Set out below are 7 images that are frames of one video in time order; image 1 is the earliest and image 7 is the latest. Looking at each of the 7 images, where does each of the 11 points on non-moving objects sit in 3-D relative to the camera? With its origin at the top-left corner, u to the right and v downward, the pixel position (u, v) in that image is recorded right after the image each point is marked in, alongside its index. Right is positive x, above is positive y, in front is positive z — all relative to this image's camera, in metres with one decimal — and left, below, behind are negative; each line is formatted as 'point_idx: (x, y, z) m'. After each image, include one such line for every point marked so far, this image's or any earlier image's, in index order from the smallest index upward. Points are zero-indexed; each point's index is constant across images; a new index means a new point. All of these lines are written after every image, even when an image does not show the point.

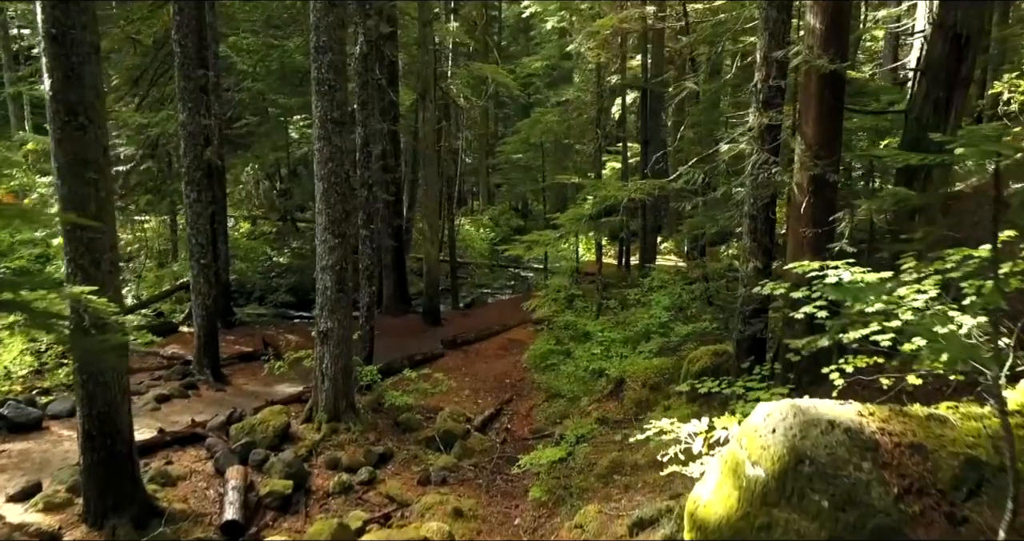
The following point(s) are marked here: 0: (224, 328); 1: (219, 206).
0: (-13.2, -2.7, +15.5) m
1: (-13.3, +2.9, +15.4) m
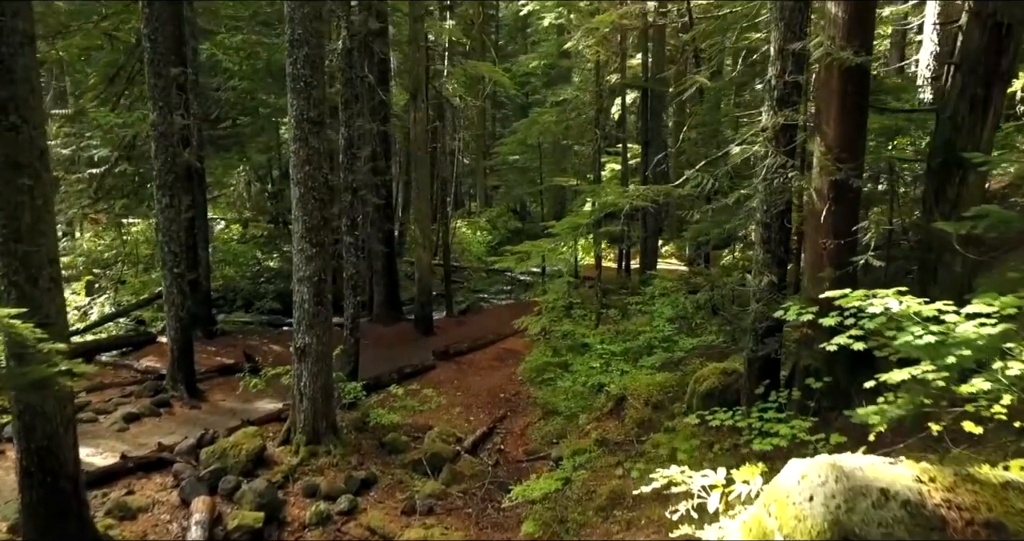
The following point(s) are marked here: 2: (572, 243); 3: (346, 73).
0: (-13.5, -3.0, +14.8) m
1: (-13.5, +2.5, +14.6) m
2: (+2.1, +0.9, +12.0) m
3: (-5.6, +6.6, +11.4) m
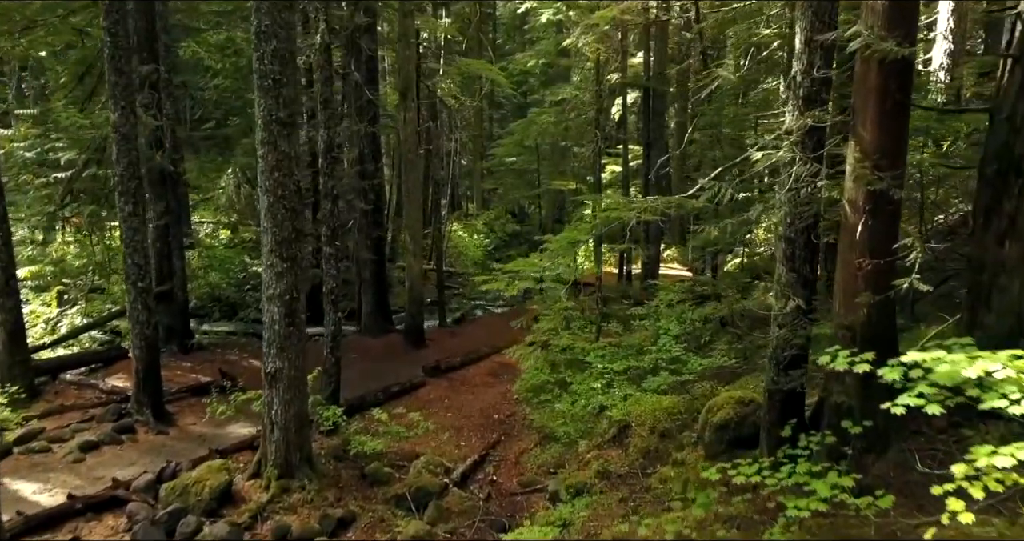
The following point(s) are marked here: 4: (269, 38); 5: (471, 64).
0: (-13.7, -3.5, +13.9) m
1: (-13.7, +2.1, +13.7) m
2: (+1.9, +0.5, +11.1) m
3: (-5.8, +6.2, +10.5) m
4: (-5.5, +5.2, +7.7) m
5: (-2.0, +10.1, +16.7) m
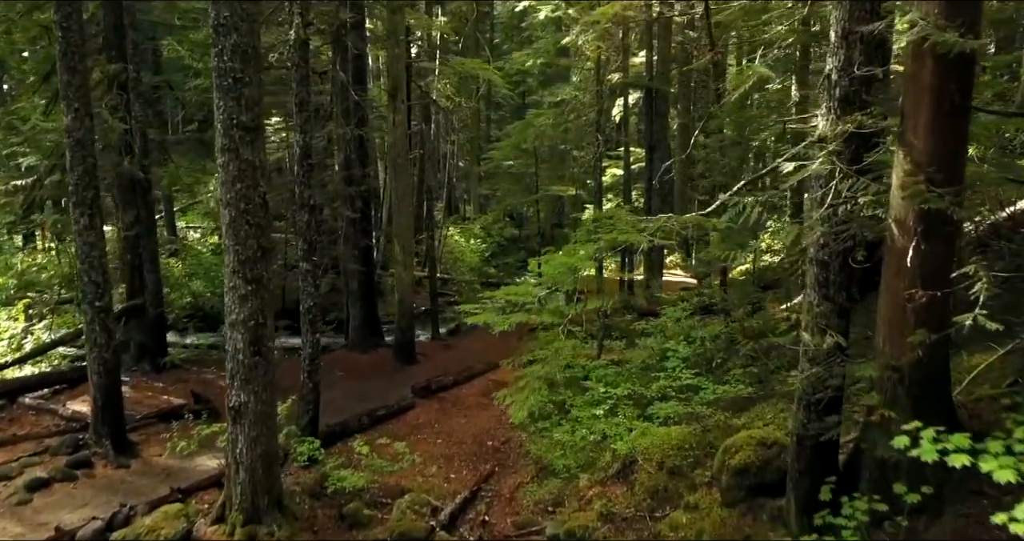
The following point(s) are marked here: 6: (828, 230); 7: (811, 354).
0: (-13.8, -4.0, +13.0) m
1: (-13.8, +1.6, +12.9) m
2: (+1.8, 0.0, +10.3) m
3: (-6.0, +5.7, +9.7) m
4: (-5.6, +4.8, +6.8) m
5: (-2.2, +9.6, +15.8) m
6: (+5.0, +0.6, +5.4) m
7: (+4.9, -1.4, +5.6) m
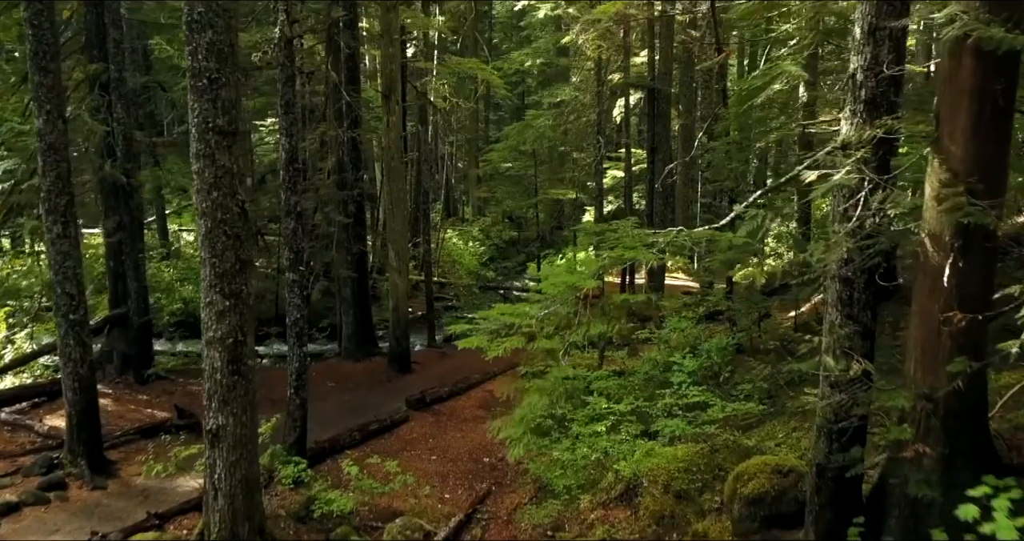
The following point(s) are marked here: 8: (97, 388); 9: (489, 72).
0: (-13.9, -4.2, +12.5) m
1: (-13.9, +1.3, +12.4) m
2: (+1.7, -0.2, +9.8) m
3: (-6.1, +5.5, +9.2) m
4: (-5.7, +4.5, +6.3) m
5: (-2.3, +9.4, +15.3) m
6: (+4.9, +0.4, +4.9) m
7: (+4.9, -1.6, +5.1) m
8: (-11.1, -3.1, +9.1) m
9: (-1.1, +9.2, +15.8) m
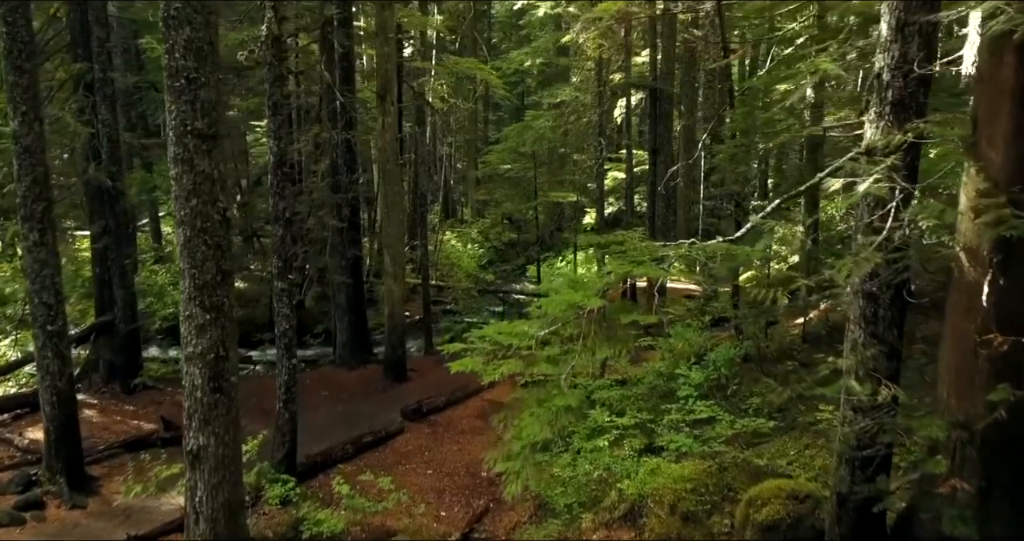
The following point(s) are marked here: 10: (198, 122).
0: (-13.9, -4.5, +12.1) m
1: (-13.9, +1.1, +12.0) m
2: (+1.7, -0.4, +9.4) m
3: (-6.1, +5.2, +8.8) m
4: (-5.7, +4.3, +5.9) m
5: (-2.3, +9.1, +15.0) m
6: (+4.9, +0.2, +4.5) m
7: (+4.8, -1.8, +4.7) m
8: (-11.1, -3.3, +8.7) m
9: (-1.1, +9.0, +15.4) m
10: (-5.6, +2.7, +6.1) m
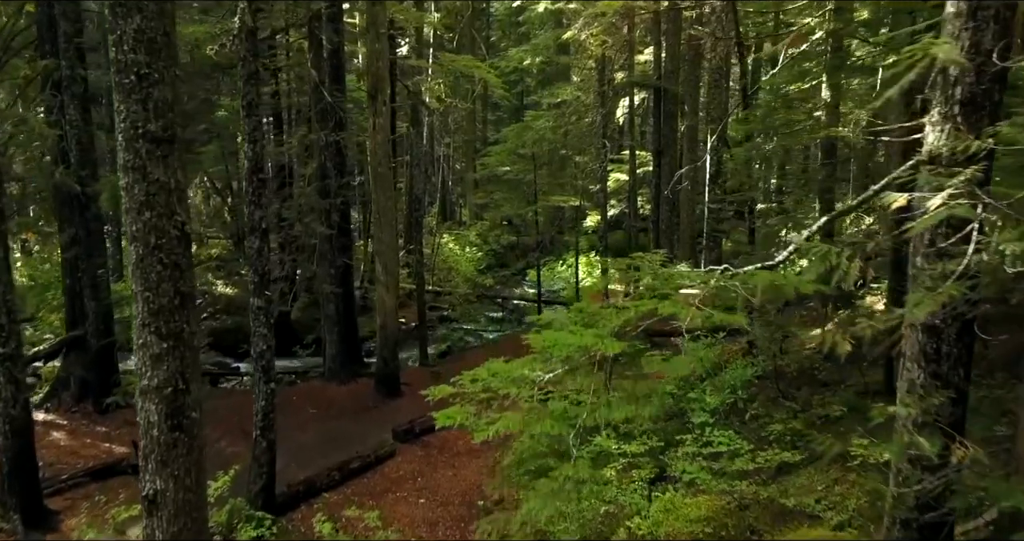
0: (-14.0, -4.8, +11.4) m
1: (-14.0, +0.8, +11.2) m
2: (+1.6, -0.8, +8.6) m
3: (-6.2, +4.9, +8.0) m
4: (-5.8, +3.9, +5.2) m
5: (-2.3, +8.8, +14.2) m
6: (+4.8, -0.2, +3.8) m
7: (+4.8, -2.2, +4.0) m
8: (-11.1, -3.7, +8.0) m
9: (-1.2, +8.6, +14.7) m
10: (-5.7, +2.3, +5.4) m
